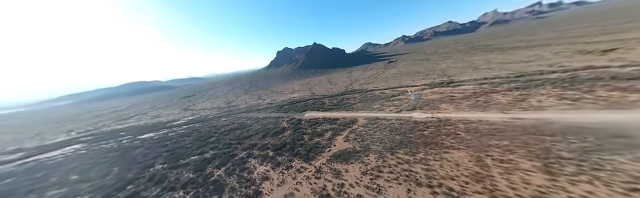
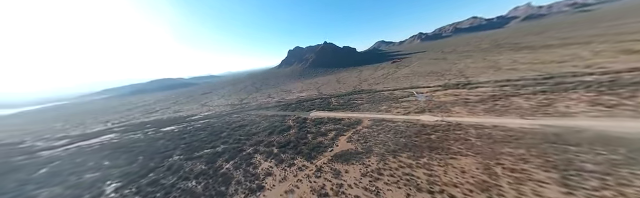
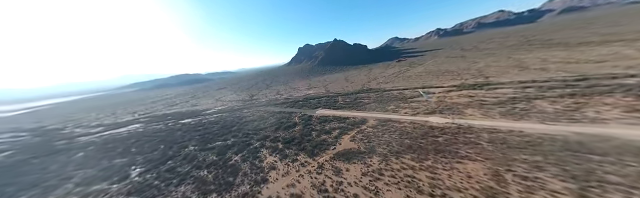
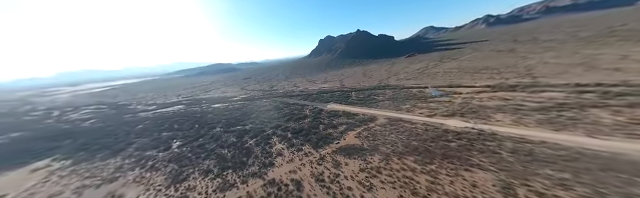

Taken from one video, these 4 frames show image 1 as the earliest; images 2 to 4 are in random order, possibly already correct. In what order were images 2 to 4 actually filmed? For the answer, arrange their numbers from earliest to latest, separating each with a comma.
2, 3, 4
